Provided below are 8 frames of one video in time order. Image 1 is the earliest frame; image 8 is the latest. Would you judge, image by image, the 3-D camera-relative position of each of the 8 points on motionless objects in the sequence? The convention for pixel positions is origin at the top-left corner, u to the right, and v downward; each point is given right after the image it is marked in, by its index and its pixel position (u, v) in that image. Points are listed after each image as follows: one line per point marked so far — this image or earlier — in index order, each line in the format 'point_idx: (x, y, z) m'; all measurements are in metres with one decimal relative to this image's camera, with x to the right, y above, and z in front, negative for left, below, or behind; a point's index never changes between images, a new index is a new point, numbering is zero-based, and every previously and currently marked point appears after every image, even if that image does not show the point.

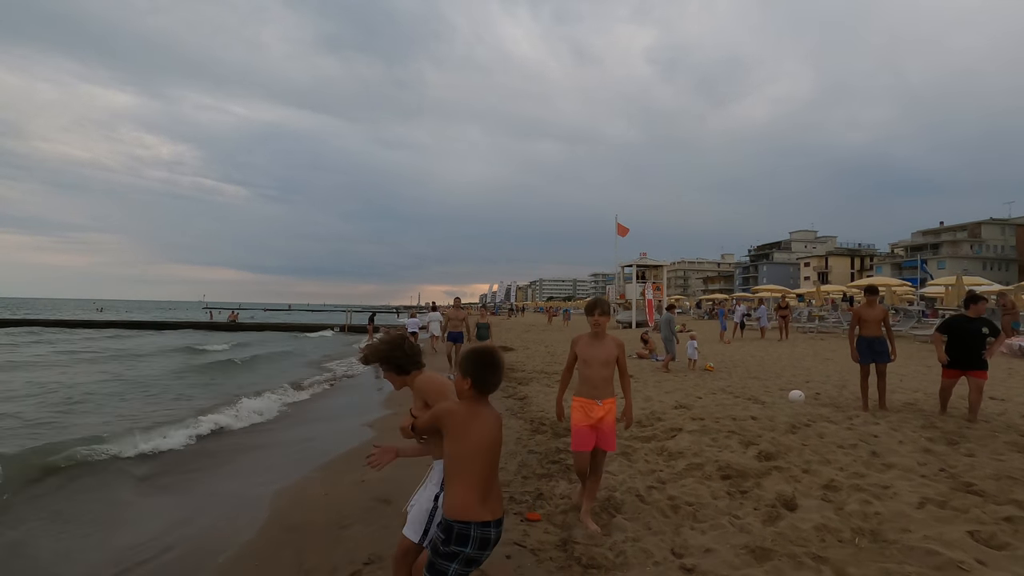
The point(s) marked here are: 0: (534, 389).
0: (+0.4, -1.9, +10.2) m
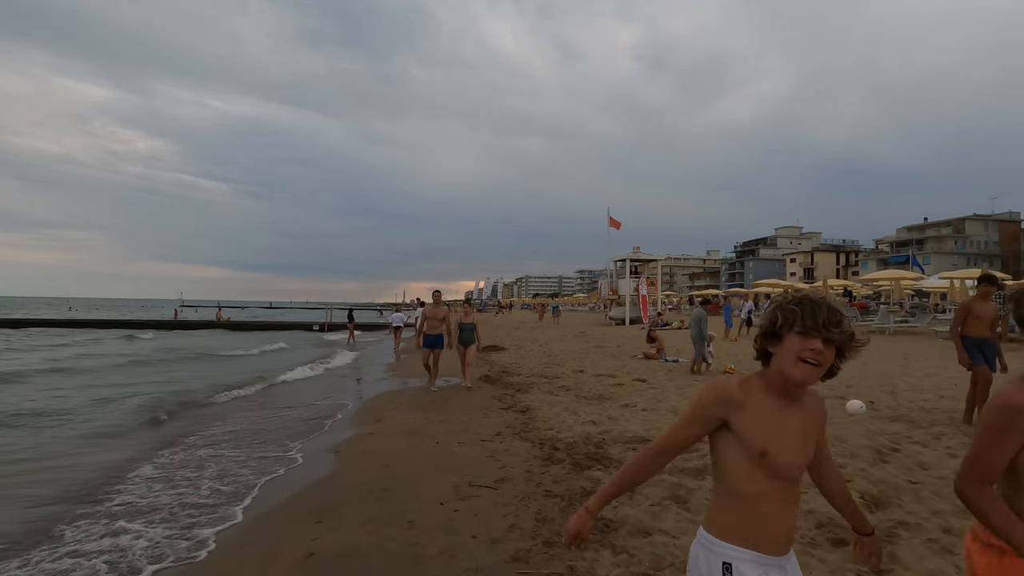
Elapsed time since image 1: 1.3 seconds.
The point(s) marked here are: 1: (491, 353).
0: (+0.4, -1.8, +8.7) m
1: (-0.6, -2.0, +16.4) m
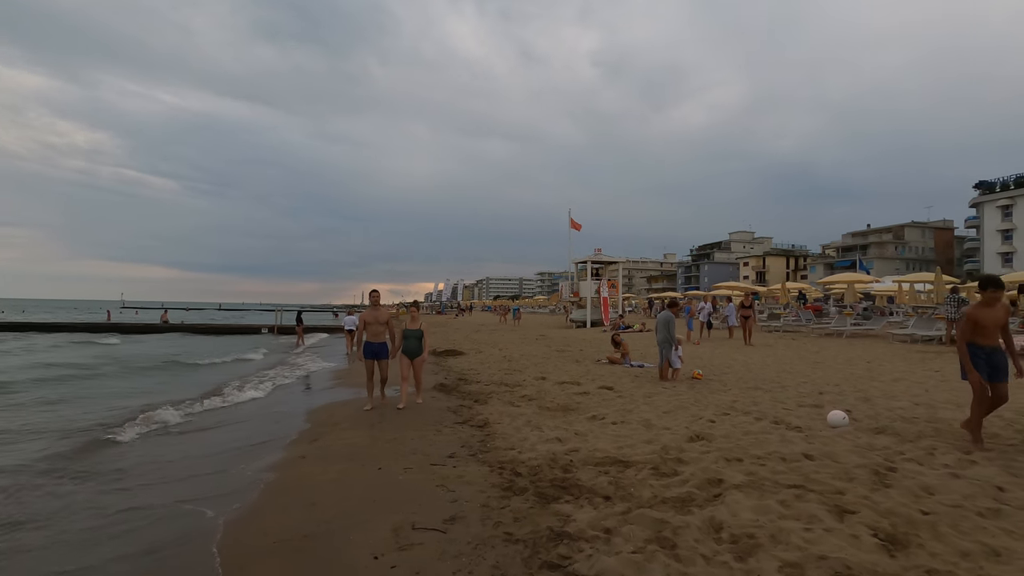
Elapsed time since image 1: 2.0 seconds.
0: (-0.3, -1.8, +7.9) m
1: (-1.9, -2.1, +15.5) m
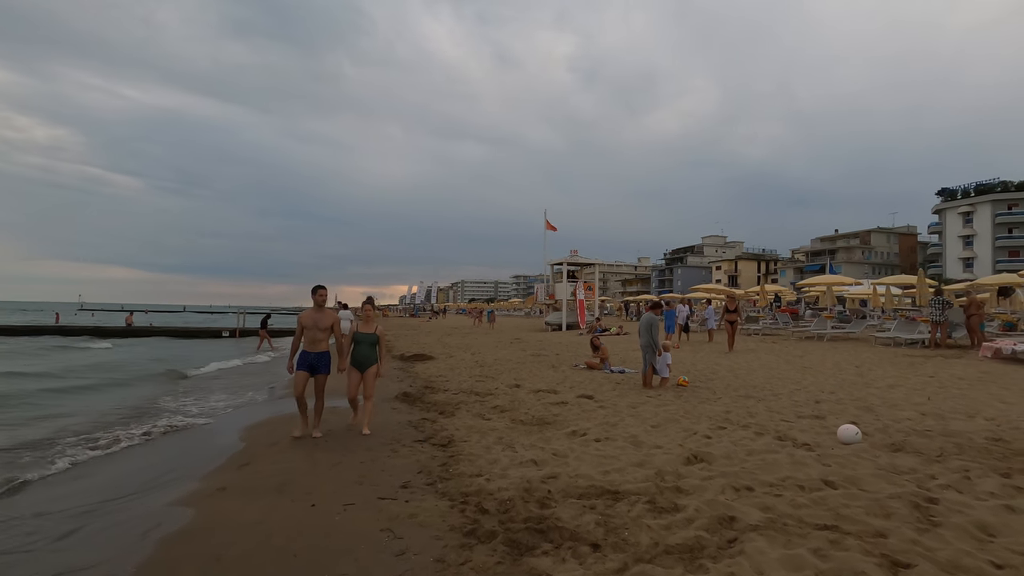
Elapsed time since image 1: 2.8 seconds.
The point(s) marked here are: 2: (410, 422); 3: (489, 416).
0: (-0.7, -1.8, +7.0) m
1: (-2.6, -2.1, +14.5) m
2: (-1.4, -1.8, +7.2) m
3: (-0.3, -1.8, +7.5) m
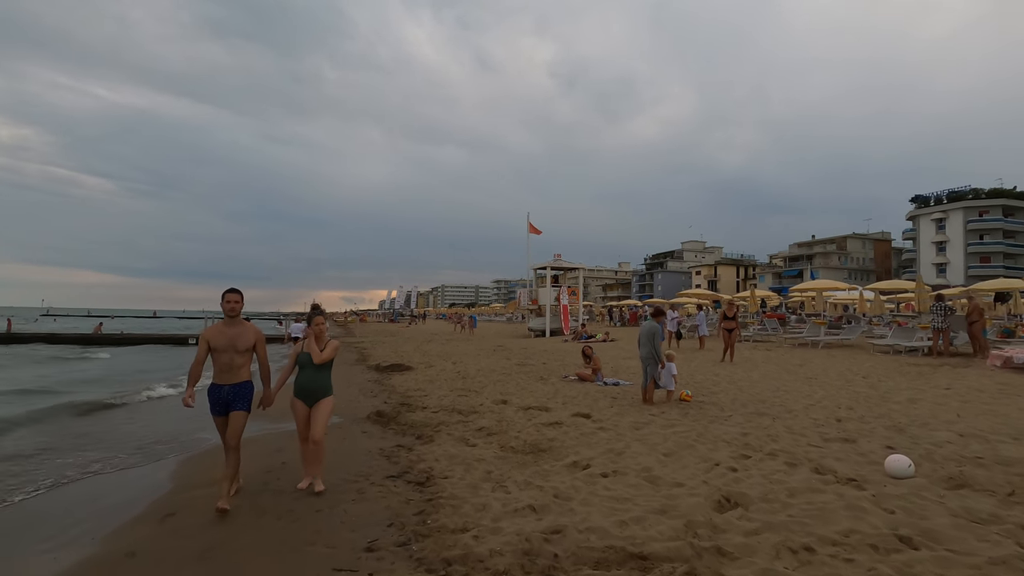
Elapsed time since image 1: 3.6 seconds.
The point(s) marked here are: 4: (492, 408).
0: (-0.8, -1.9, +6.0) m
1: (-3.0, -2.2, +13.5) m
2: (-1.5, -1.9, +6.2) m
3: (-0.5, -1.9, +6.5) m
4: (-0.3, -1.9, +8.6) m
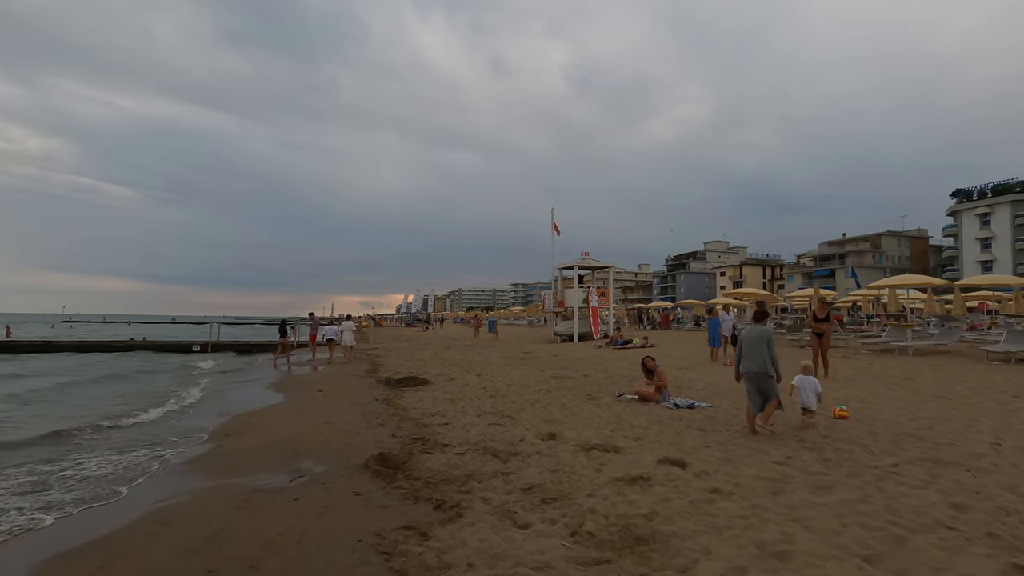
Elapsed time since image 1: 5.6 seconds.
0: (-0.2, -1.8, +3.7) m
1: (-2.2, -2.2, +11.1) m
2: (-0.9, -1.8, +3.8) m
3: (+0.1, -1.8, +4.1) m
4: (+0.3, -1.9, +6.2) m
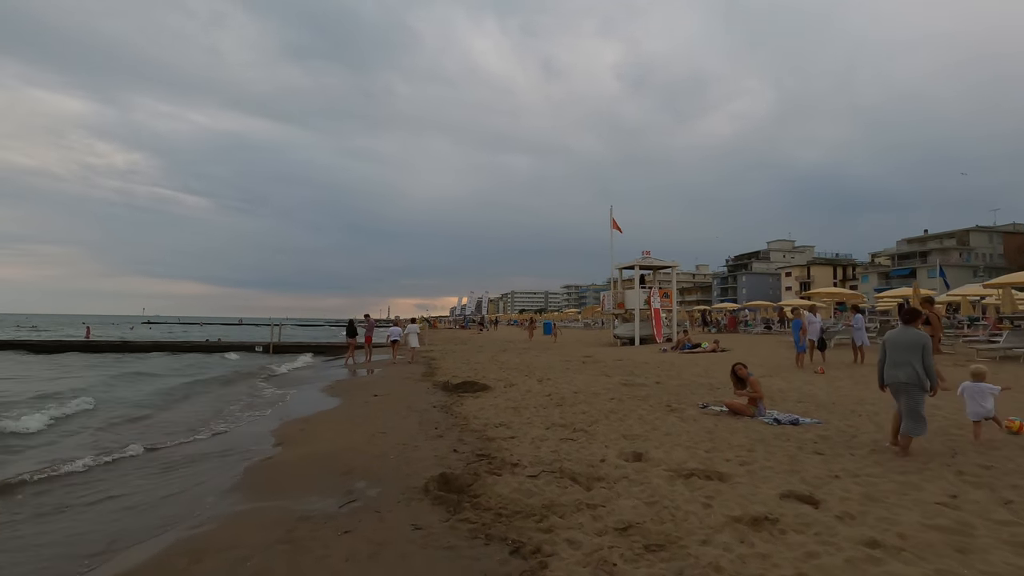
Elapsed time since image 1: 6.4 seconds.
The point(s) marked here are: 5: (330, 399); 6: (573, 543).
0: (+0.3, -1.7, +2.8) m
1: (-0.9, -2.1, +10.4) m
2: (-0.4, -1.7, +3.0) m
3: (+0.7, -1.7, +3.2) m
4: (+1.1, -1.8, +5.2) m
5: (-3.8, -2.4, +11.1) m
6: (+0.4, -1.7, +3.6) m
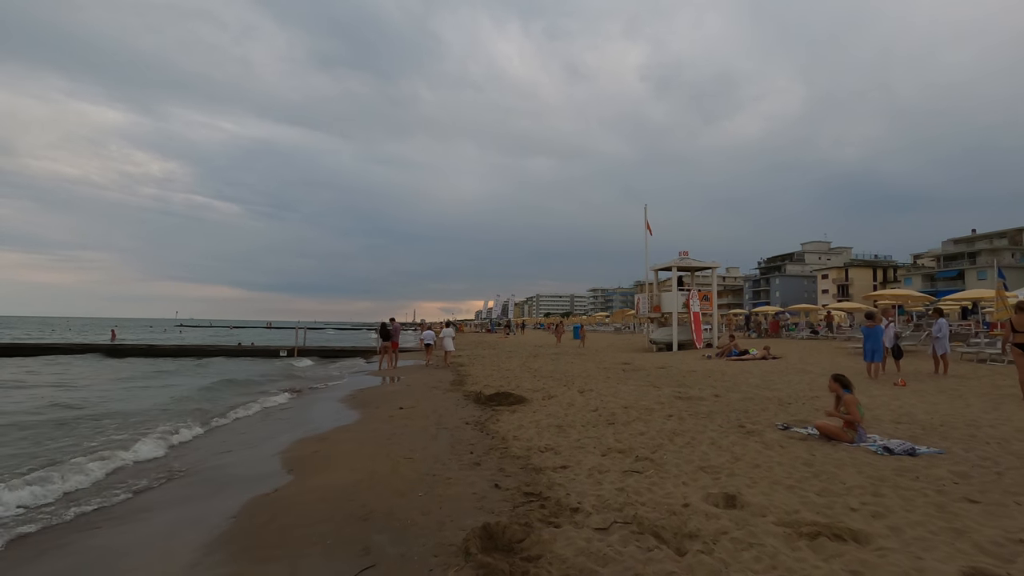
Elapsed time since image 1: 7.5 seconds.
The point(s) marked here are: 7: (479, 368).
0: (+0.7, -1.7, +1.6) m
1: (-0.2, -2.2, +9.3) m
2: (0.0, -1.7, +1.8) m
3: (+1.1, -1.7, +2.0) m
4: (+1.6, -1.8, +4.0) m
5: (-3.0, -2.4, +10.0) m
6: (+0.8, -1.7, +2.4) m
7: (-1.1, -2.8, +18.5) m
